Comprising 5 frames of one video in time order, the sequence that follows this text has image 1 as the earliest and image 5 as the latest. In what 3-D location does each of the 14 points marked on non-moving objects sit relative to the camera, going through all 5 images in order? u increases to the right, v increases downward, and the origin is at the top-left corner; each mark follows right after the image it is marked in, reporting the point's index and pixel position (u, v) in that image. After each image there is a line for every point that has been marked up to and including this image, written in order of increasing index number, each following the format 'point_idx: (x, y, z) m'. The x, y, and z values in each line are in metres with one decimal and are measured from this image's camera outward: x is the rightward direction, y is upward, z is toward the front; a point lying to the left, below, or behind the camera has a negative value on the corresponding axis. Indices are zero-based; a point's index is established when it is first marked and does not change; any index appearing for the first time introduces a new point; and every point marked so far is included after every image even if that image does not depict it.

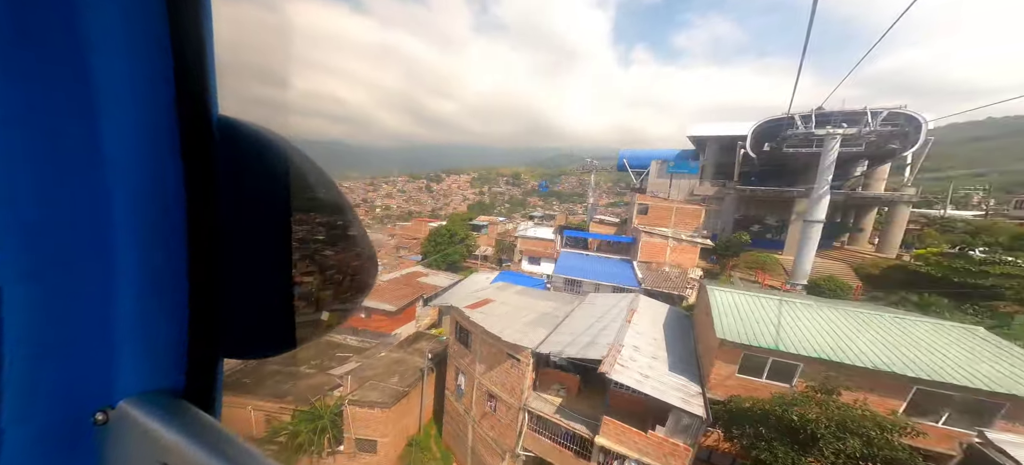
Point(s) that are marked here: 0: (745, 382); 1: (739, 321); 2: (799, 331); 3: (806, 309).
0: (+3.0, -2.0, +4.4) m
1: (+3.2, -1.2, +5.1) m
2: (+3.6, -1.4, +4.7) m
3: (+3.8, -1.3, +4.9) m
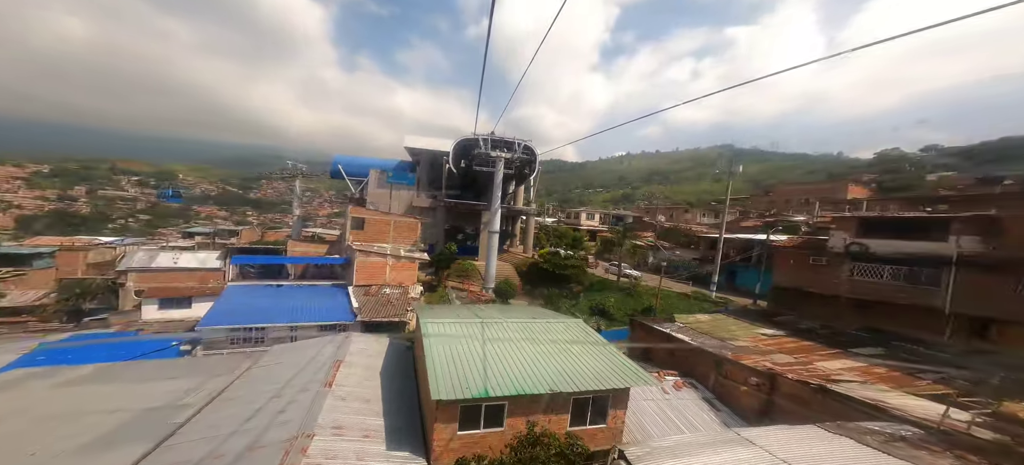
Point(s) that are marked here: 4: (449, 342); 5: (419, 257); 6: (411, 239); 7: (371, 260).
0: (-0.6, -2.4, +4.2) m
1: (-0.9, -1.7, +4.8) m
2: (-0.3, -1.7, +4.8) m
3: (-0.3, -1.7, +5.1) m
4: (-1.0, -1.6, +5.2) m
5: (-3.2, -0.9, +11.9) m
6: (-4.0, -0.3, +13.6) m
7: (-4.5, -0.9, +11.3) m
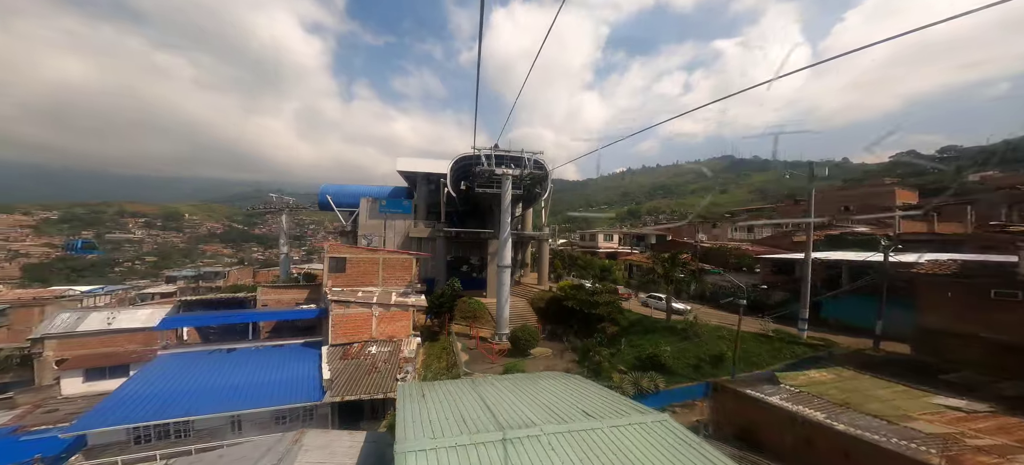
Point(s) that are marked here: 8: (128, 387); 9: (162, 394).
0: (-0.1, -2.9, +2.0) m
1: (-0.4, -2.2, +2.7) m
2: (+0.2, -2.2, +2.7) m
3: (+0.2, -2.2, +3.0) m
4: (-0.5, -2.2, +3.1) m
5: (-2.7, -1.9, +9.8) m
6: (-3.5, -1.5, +11.5) m
7: (-4.0, -2.1, +9.2) m
8: (-8.1, -3.2, +7.4) m
9: (-7.3, -3.3, +7.3) m
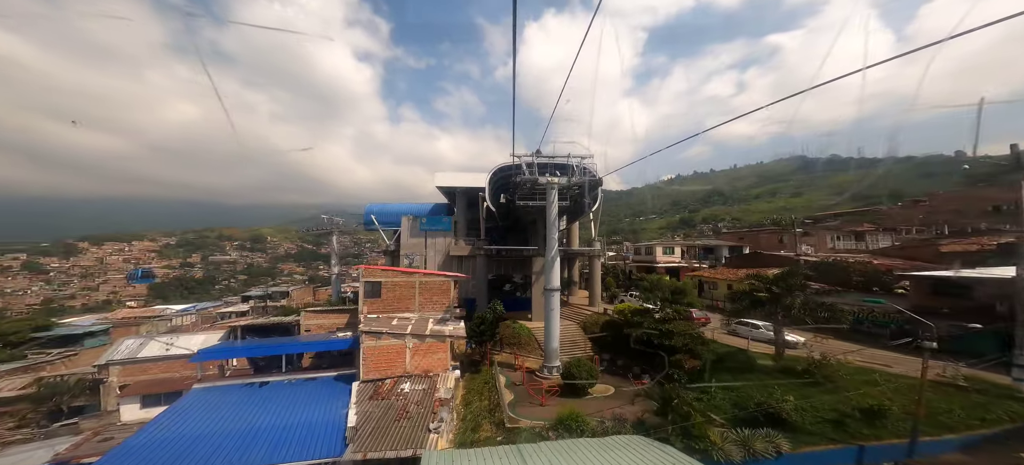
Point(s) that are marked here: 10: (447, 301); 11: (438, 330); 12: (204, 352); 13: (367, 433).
0: (+0.2, -3.0, +0.6) m
1: (-0.1, -2.3, +1.3) m
2: (+0.5, -2.3, +1.3) m
3: (+0.6, -2.3, +1.6) m
4: (-0.1, -2.3, +1.7) m
5: (-1.5, -2.4, +8.7) m
6: (-2.1, -2.1, +10.5) m
7: (-2.8, -2.6, +8.3) m
8: (-7.1, -3.8, +6.9) m
9: (-6.3, -3.8, +6.7) m
10: (-1.9, -2.0, +10.5) m
11: (-1.9, -2.4, +8.8) m
12: (-9.5, -3.7, +10.9) m
13: (-2.6, -3.5, +6.2) m
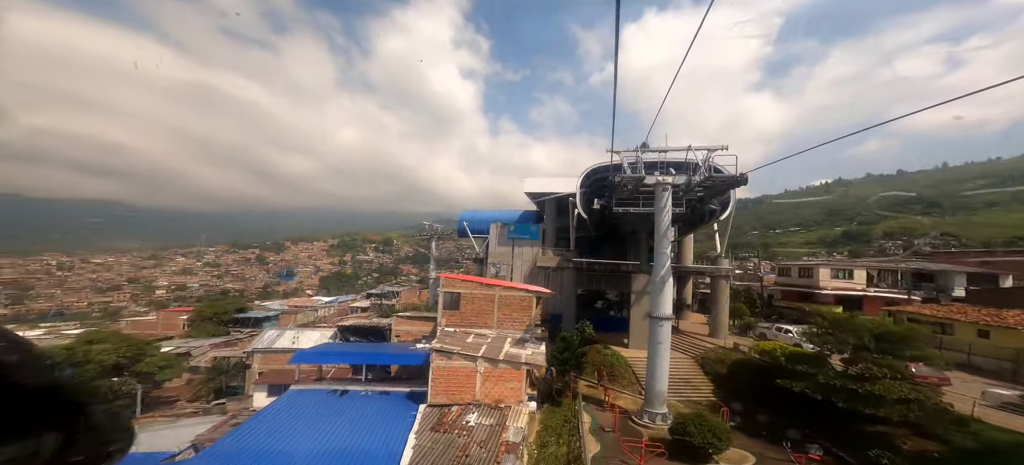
0: (-0.3, -2.9, -0.8) m
1: (-0.4, -2.3, -0.1) m
2: (+0.2, -2.3, -0.3) m
3: (+0.3, -2.3, 0.0) m
4: (-0.3, -2.3, +0.3) m
5: (+0.4, -2.6, +7.3) m
6: (+0.3, -2.3, +9.3) m
7: (-1.0, -2.7, +7.3) m
8: (-5.5, -3.9, +7.3) m
9: (-4.8, -3.9, +6.8) m
10: (+0.5, -2.3, +9.3) m
11: (0.0, -2.6, +7.6) m
12: (-6.8, -3.8, +11.7) m
13: (-1.4, -3.6, +5.3) m
